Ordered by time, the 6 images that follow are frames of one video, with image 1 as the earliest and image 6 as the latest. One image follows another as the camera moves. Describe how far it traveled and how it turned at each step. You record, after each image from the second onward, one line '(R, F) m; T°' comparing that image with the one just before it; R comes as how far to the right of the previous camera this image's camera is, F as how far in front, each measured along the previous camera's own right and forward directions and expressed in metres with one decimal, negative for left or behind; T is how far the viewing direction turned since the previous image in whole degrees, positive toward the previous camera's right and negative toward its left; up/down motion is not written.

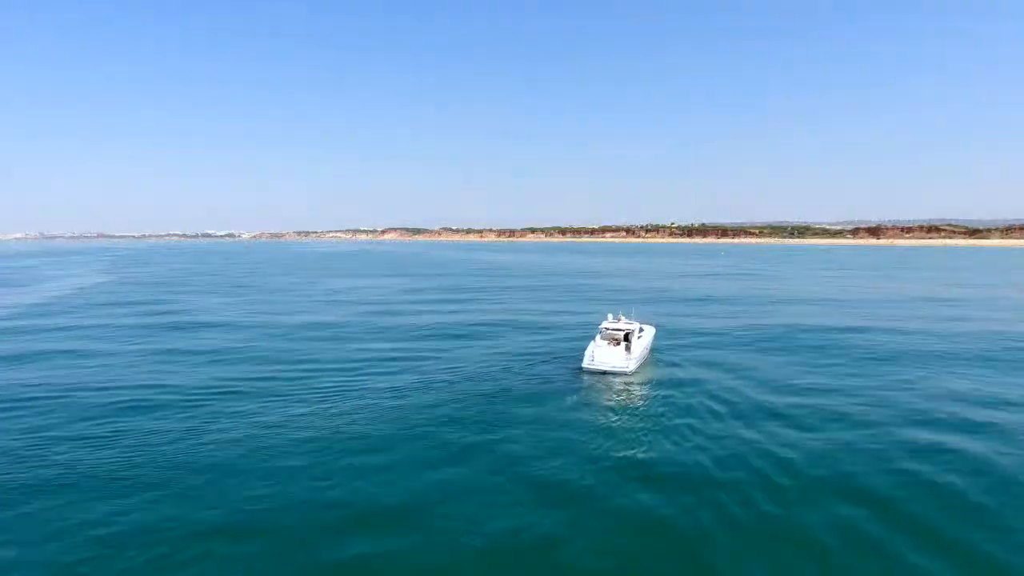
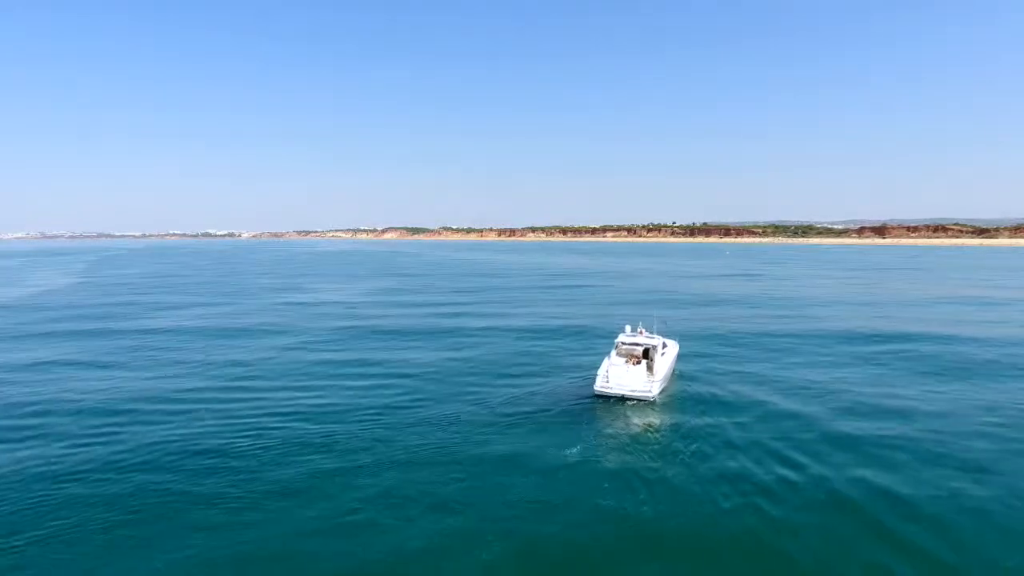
(-0.2, +1.9) m; 0°
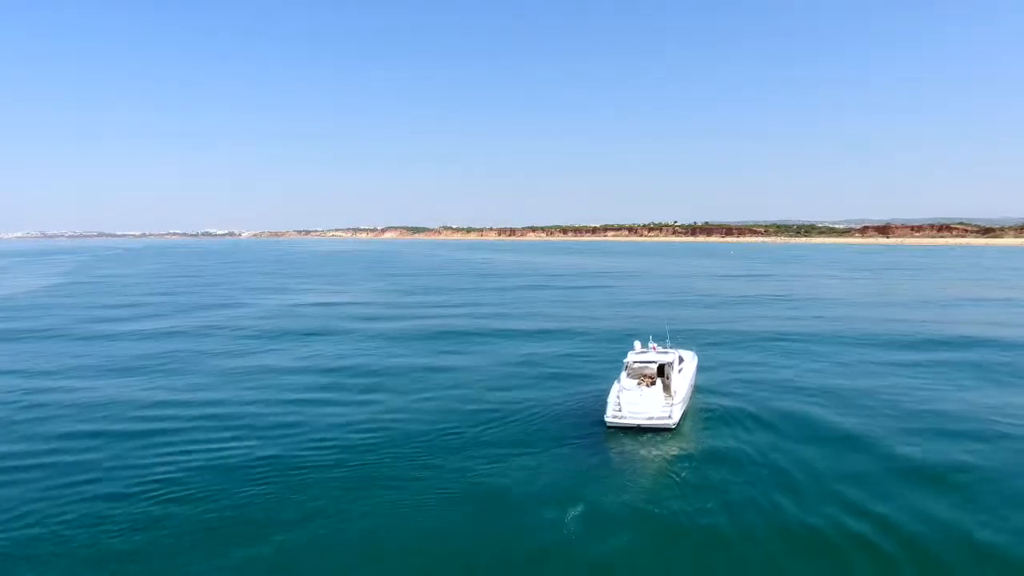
(-0.5, +1.8) m; 0°
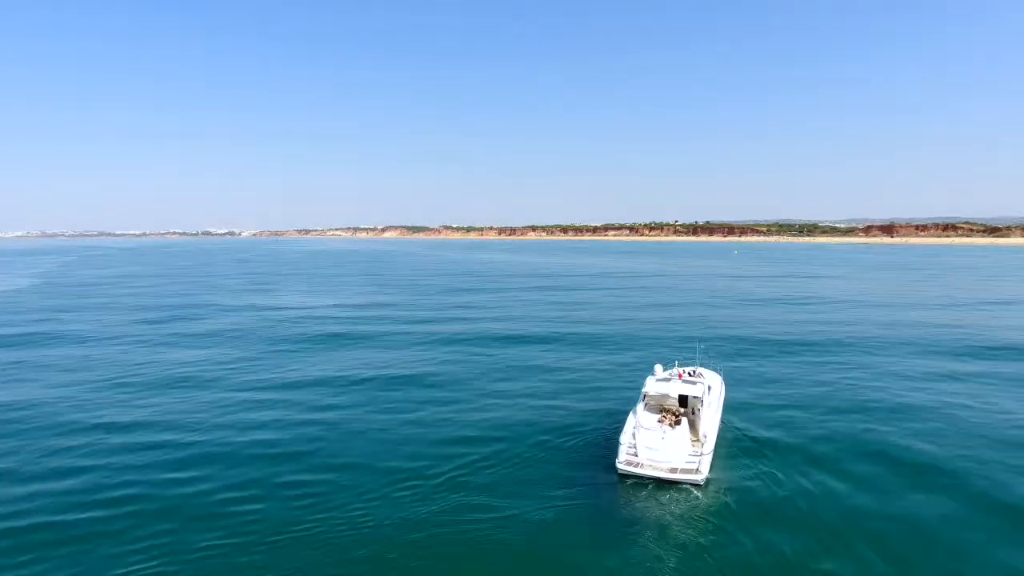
(0.0, +3.8) m; 0°
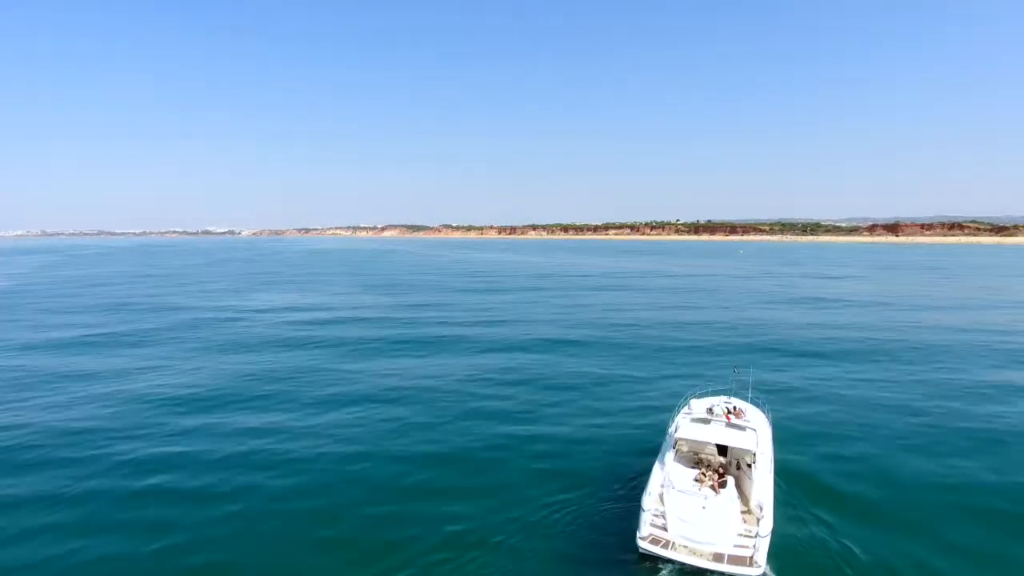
(0.0, +3.8) m; 0°
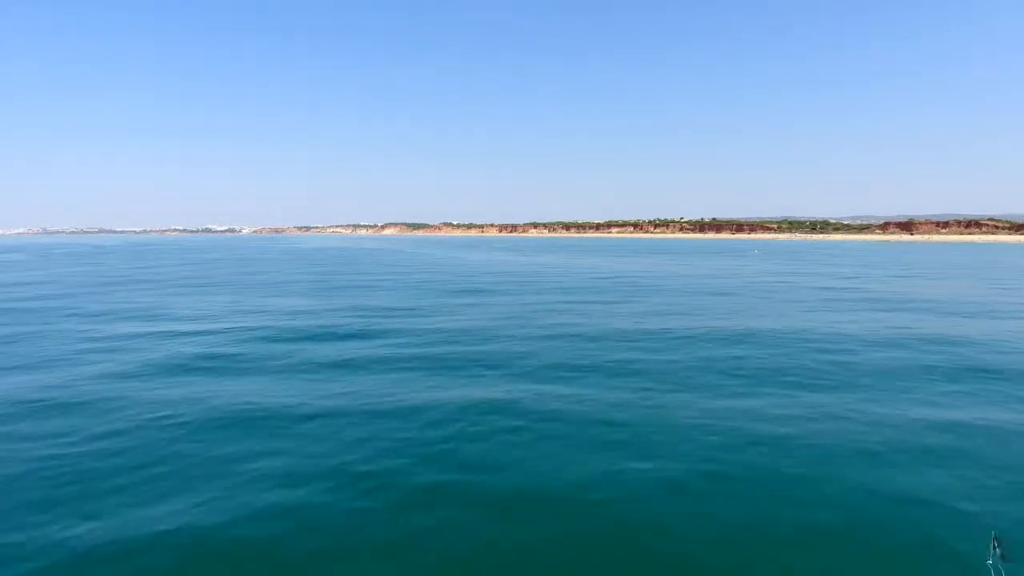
(-0.8, +9.4) m; 0°
